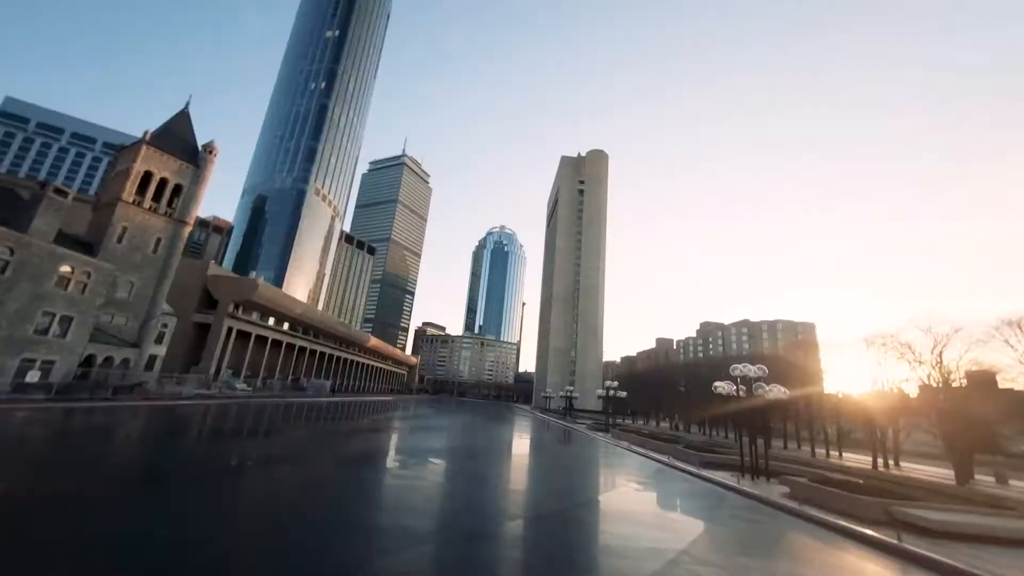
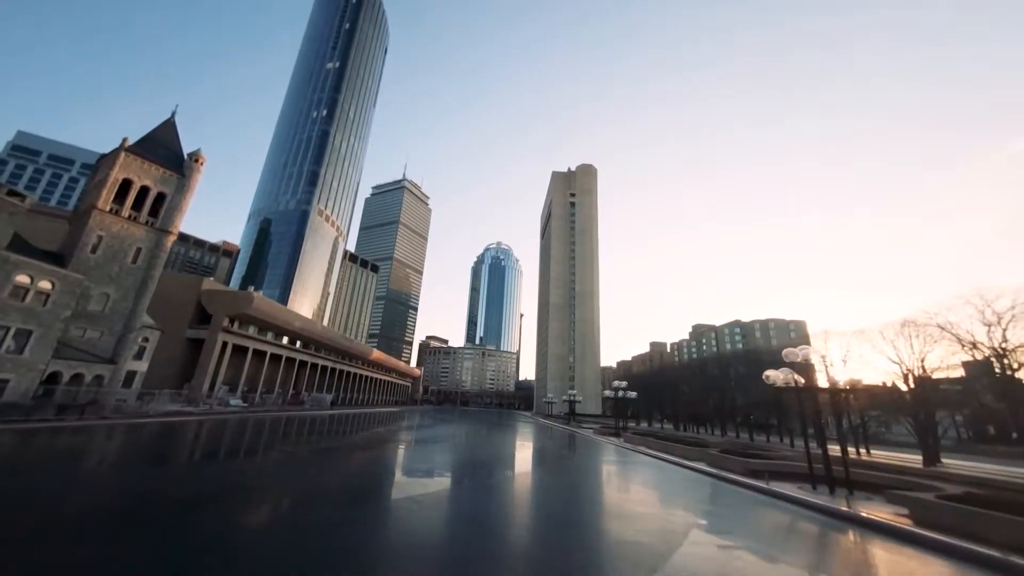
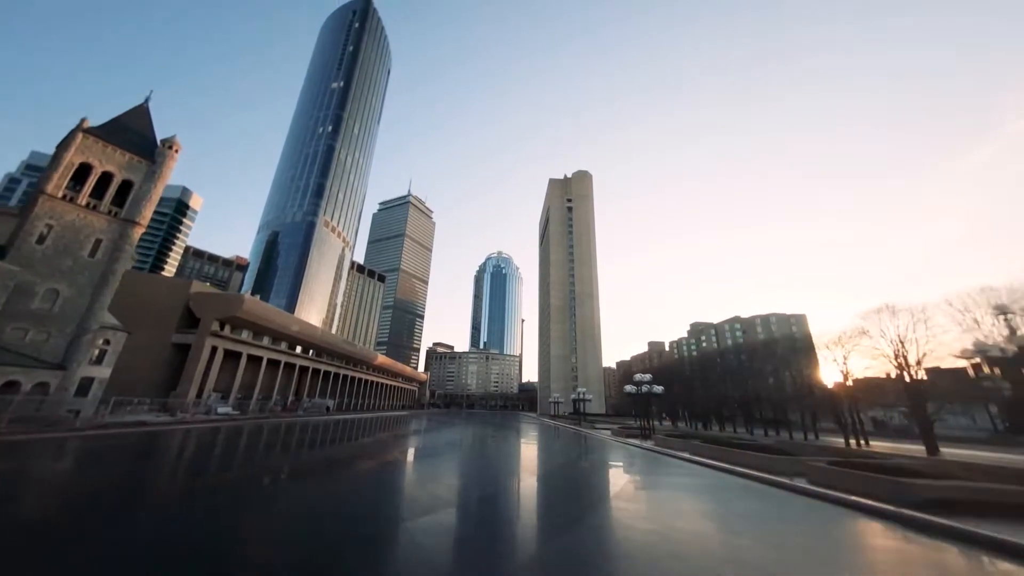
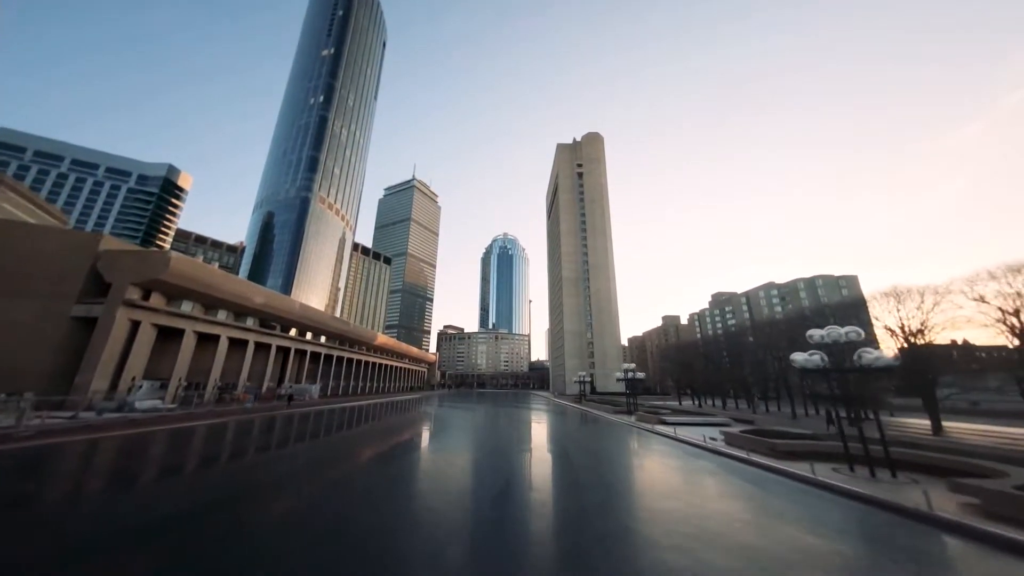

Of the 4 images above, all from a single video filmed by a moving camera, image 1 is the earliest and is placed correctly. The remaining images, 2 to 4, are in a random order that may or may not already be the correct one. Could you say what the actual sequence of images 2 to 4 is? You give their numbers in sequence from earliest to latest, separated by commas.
2, 3, 4
